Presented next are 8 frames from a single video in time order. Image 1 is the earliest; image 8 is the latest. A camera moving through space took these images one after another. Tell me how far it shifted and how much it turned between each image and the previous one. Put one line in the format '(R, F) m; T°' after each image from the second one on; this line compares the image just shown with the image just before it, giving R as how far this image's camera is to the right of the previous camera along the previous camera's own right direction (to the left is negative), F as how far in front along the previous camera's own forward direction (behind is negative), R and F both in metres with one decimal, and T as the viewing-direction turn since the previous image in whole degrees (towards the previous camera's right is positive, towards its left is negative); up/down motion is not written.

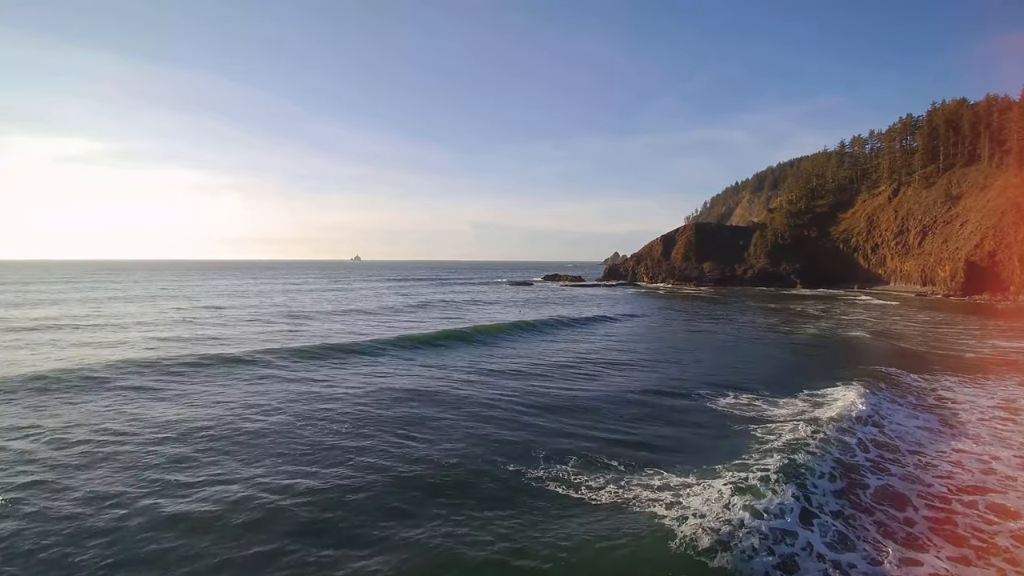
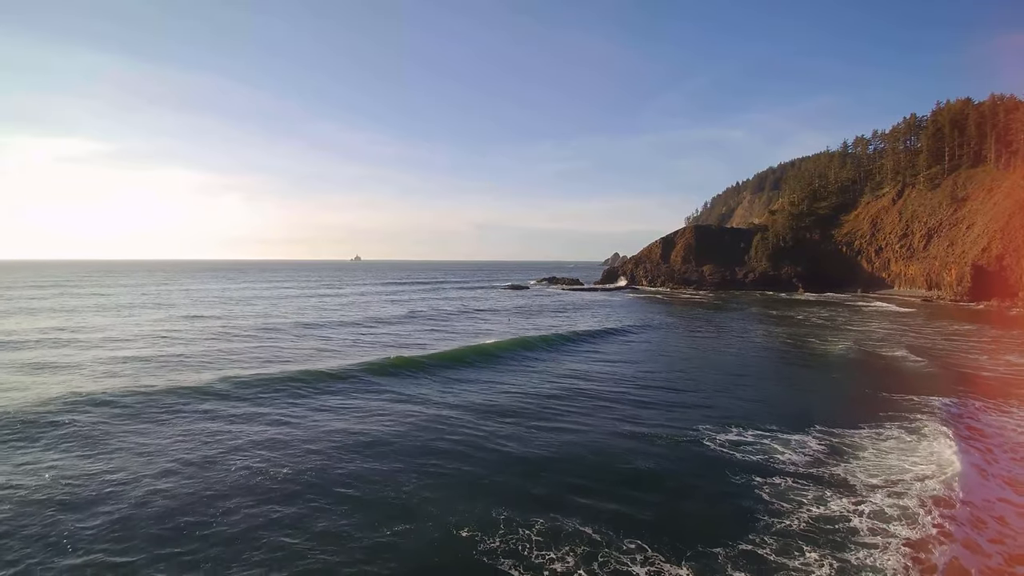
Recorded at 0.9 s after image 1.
(+0.7, +1.7) m; 0°
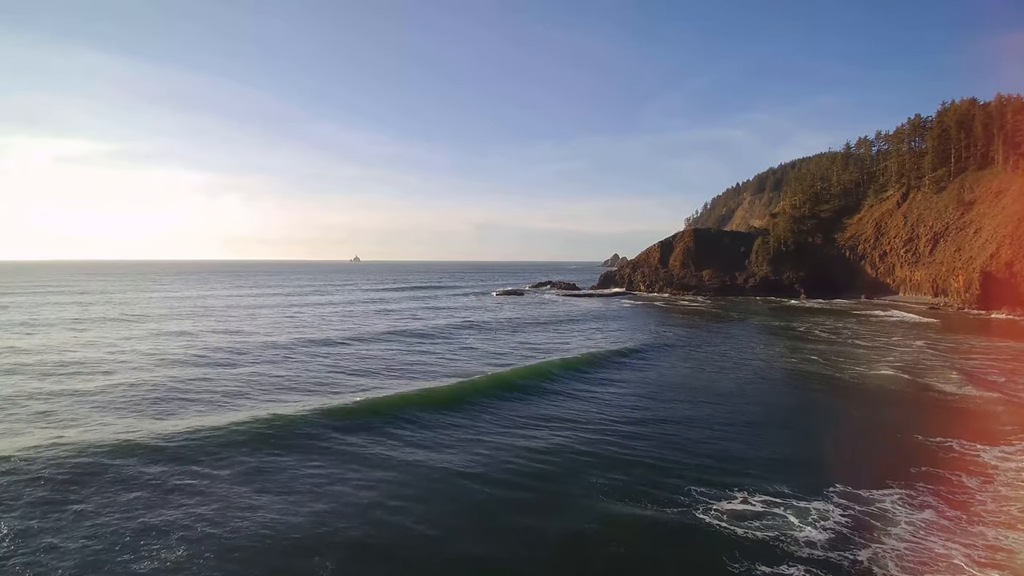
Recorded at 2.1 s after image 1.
(+0.9, +2.1) m; 0°
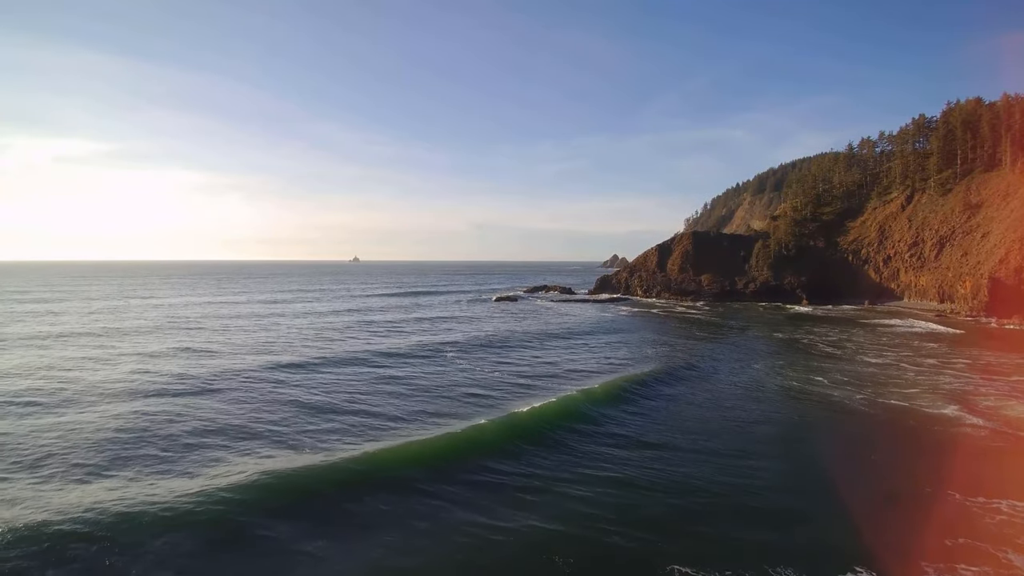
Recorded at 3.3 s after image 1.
(+1.1, +2.2) m; 0°
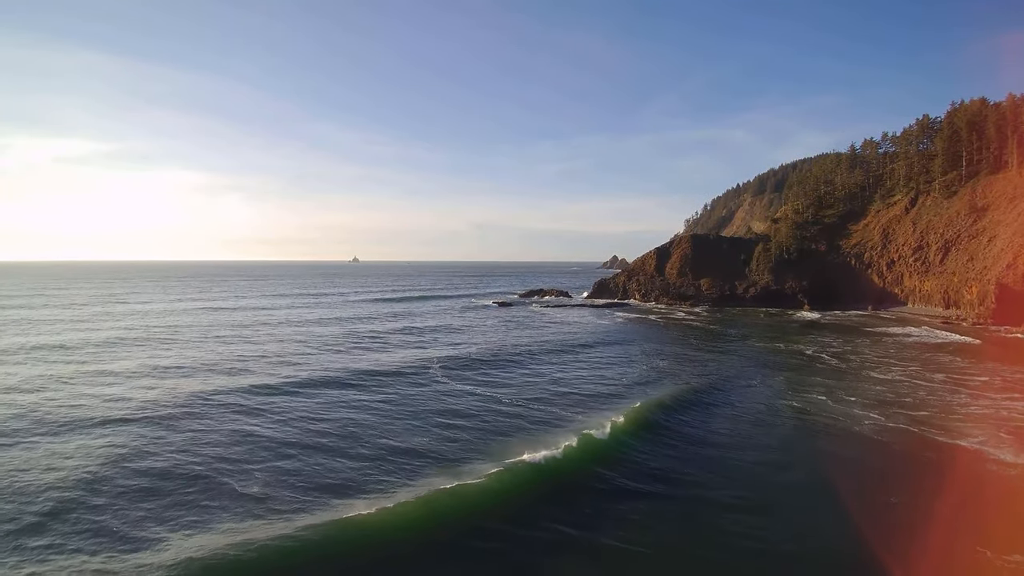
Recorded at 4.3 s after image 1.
(+0.8, +1.6) m; 0°
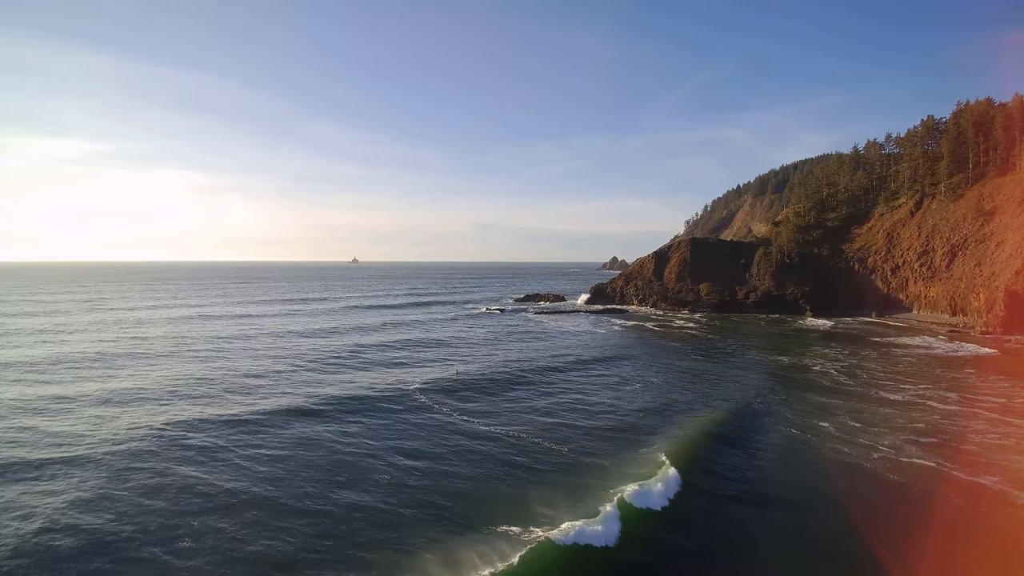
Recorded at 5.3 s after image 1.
(+0.9, +1.8) m; 0°
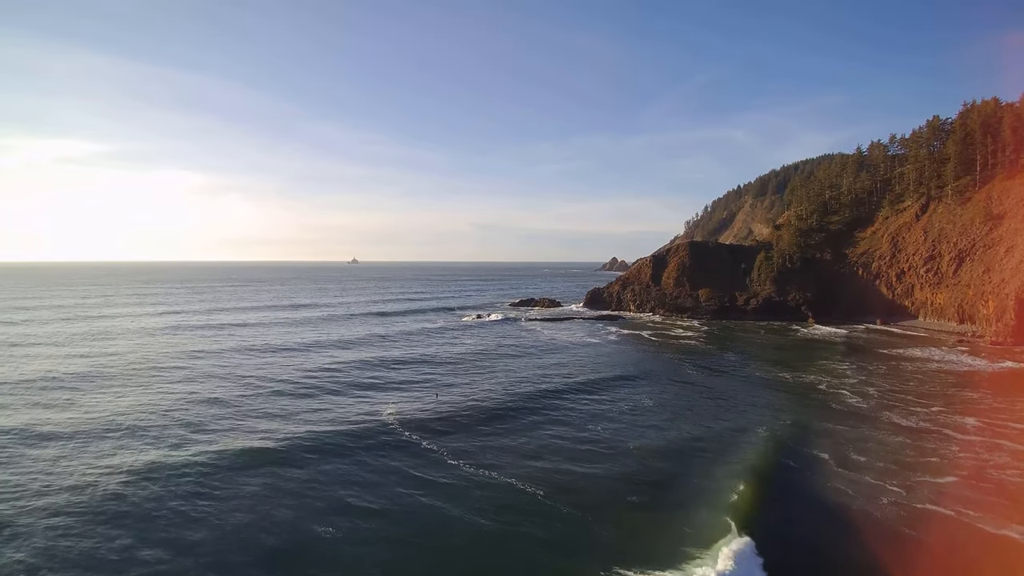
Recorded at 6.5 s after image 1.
(+1.0, +2.1) m; 0°
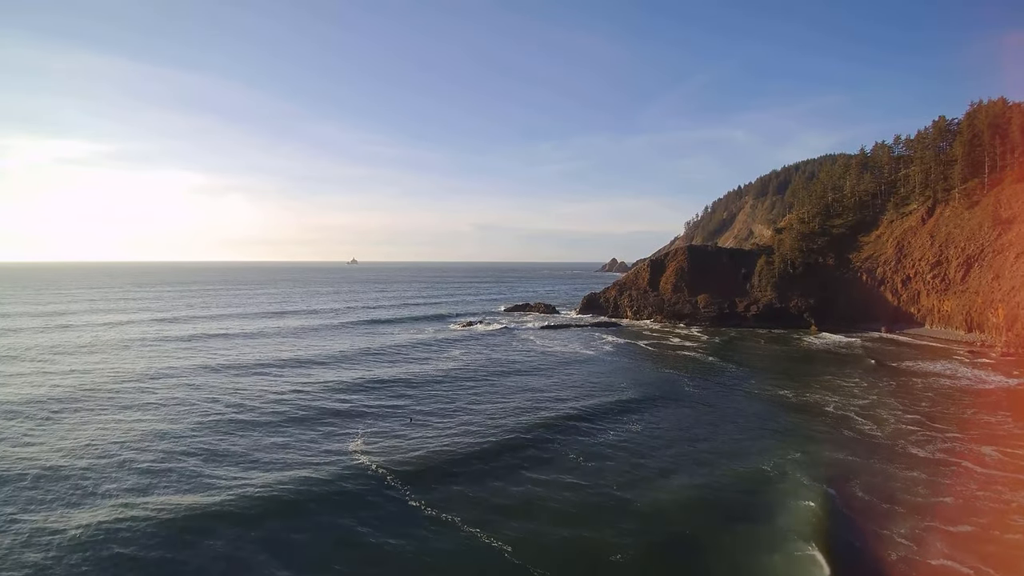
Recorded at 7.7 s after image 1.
(+1.0, +2.2) m; 0°
